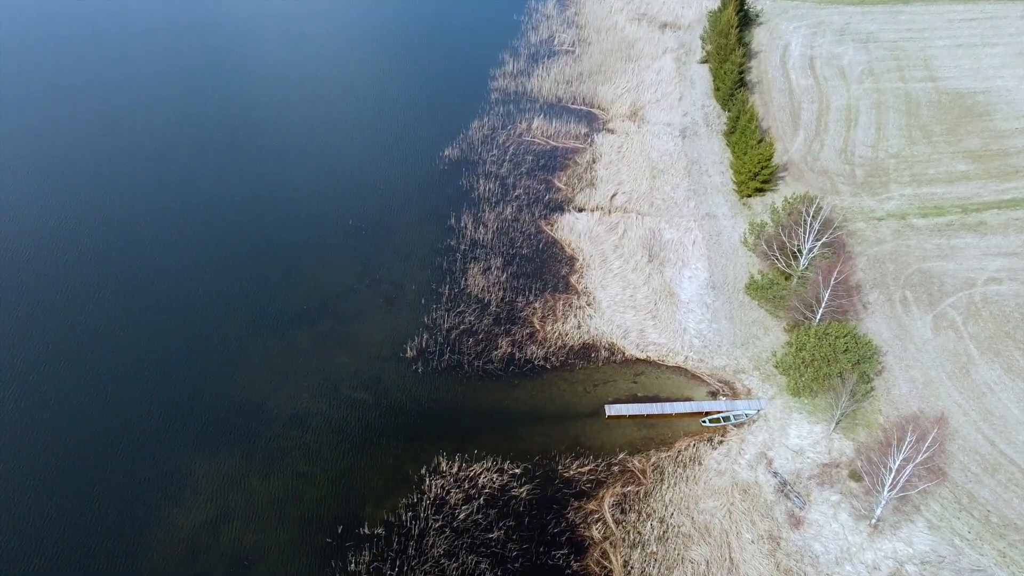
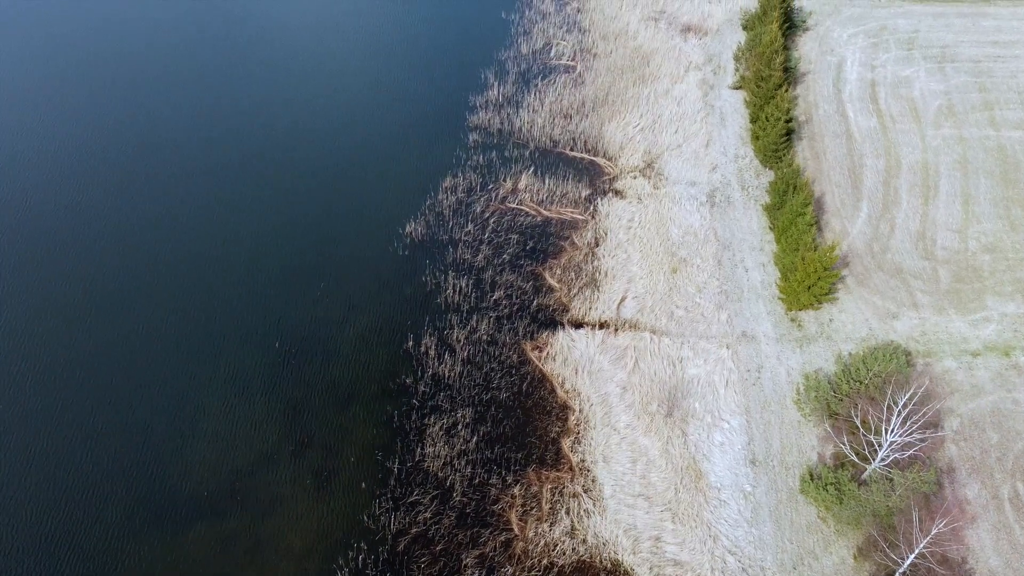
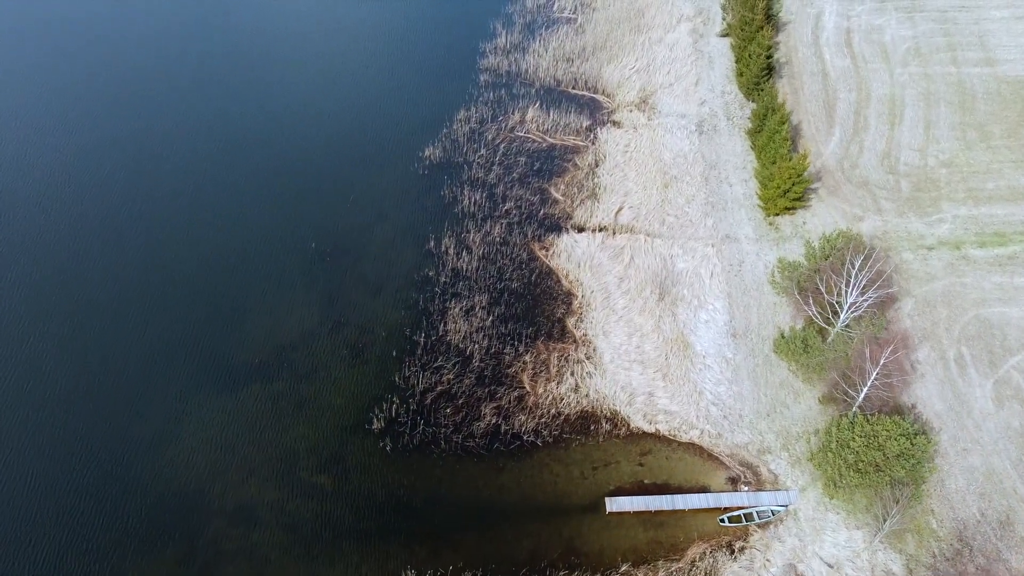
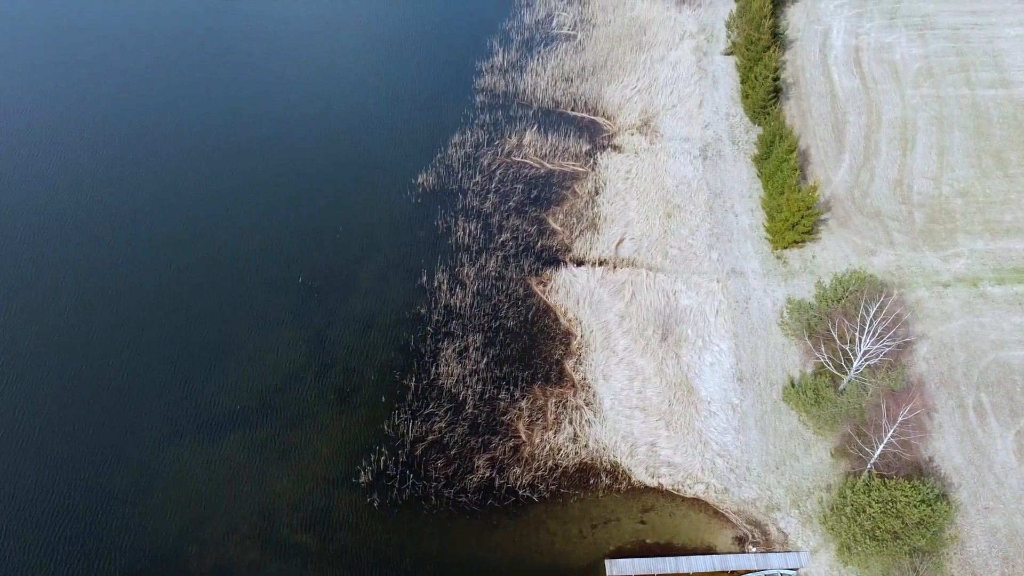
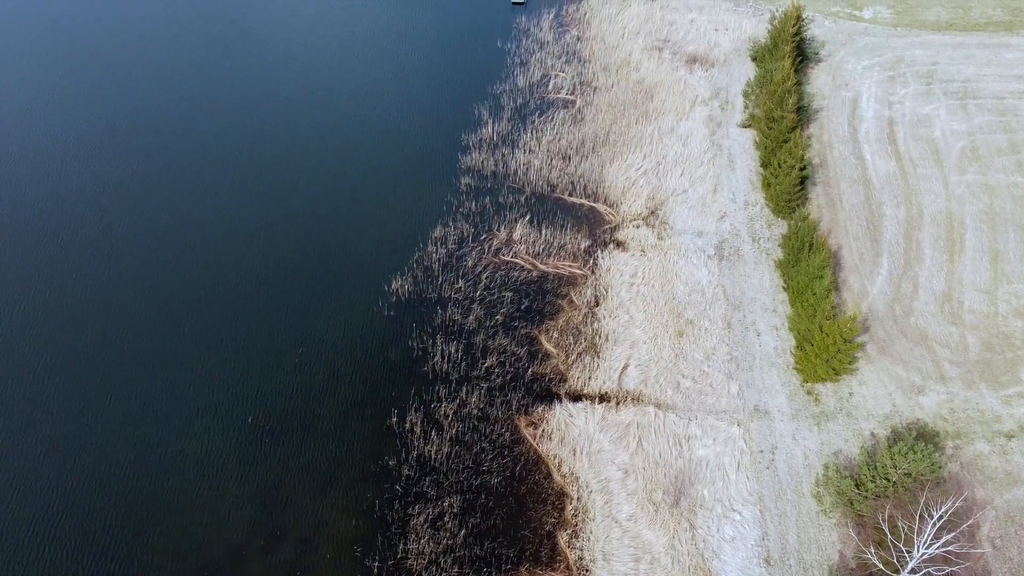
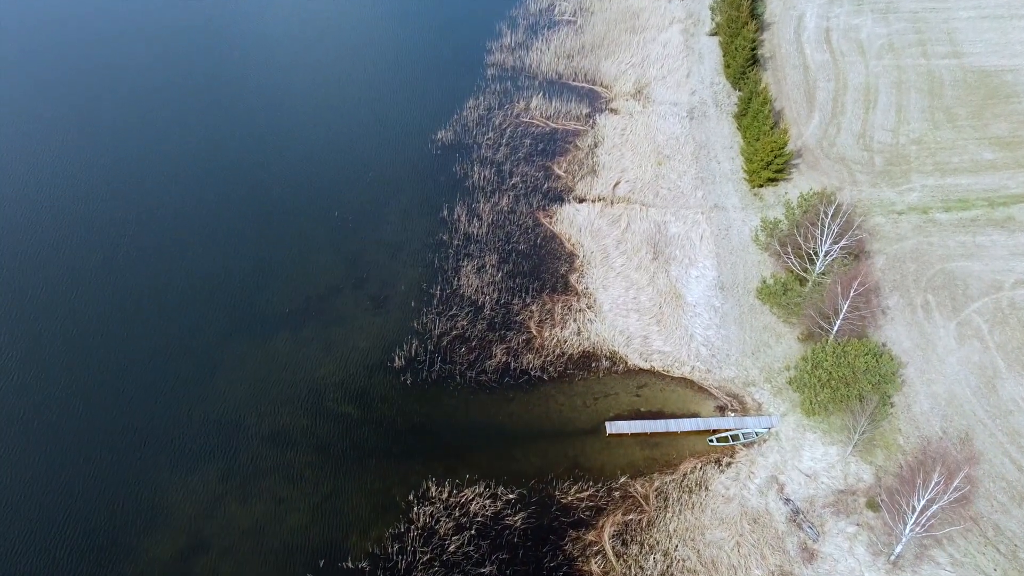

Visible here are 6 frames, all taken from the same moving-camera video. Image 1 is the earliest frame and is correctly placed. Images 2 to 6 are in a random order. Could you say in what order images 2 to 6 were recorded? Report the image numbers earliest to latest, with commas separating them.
6, 3, 4, 2, 5
